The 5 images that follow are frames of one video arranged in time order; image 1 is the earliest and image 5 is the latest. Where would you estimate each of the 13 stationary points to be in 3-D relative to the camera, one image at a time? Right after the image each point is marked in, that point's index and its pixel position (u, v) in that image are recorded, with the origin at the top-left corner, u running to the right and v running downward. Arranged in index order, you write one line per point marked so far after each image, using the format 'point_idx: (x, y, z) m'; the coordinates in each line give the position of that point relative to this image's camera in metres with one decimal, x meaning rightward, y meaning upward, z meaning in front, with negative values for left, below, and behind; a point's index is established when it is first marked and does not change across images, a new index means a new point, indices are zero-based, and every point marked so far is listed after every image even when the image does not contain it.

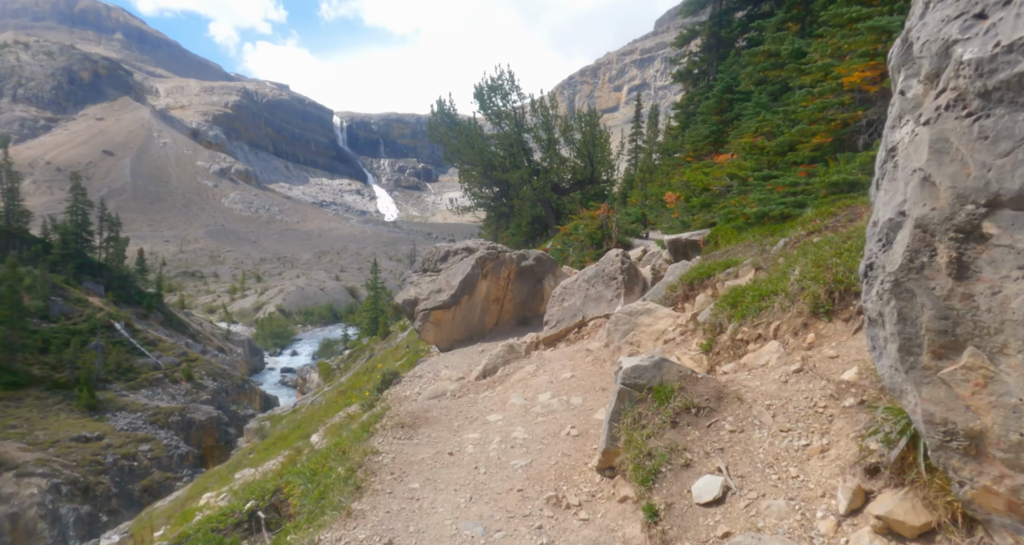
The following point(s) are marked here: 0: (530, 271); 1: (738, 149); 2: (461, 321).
0: (+0.5, +0.1, +16.5) m
1: (+5.9, +3.2, +13.9) m
2: (-1.5, -1.5, +15.9) m
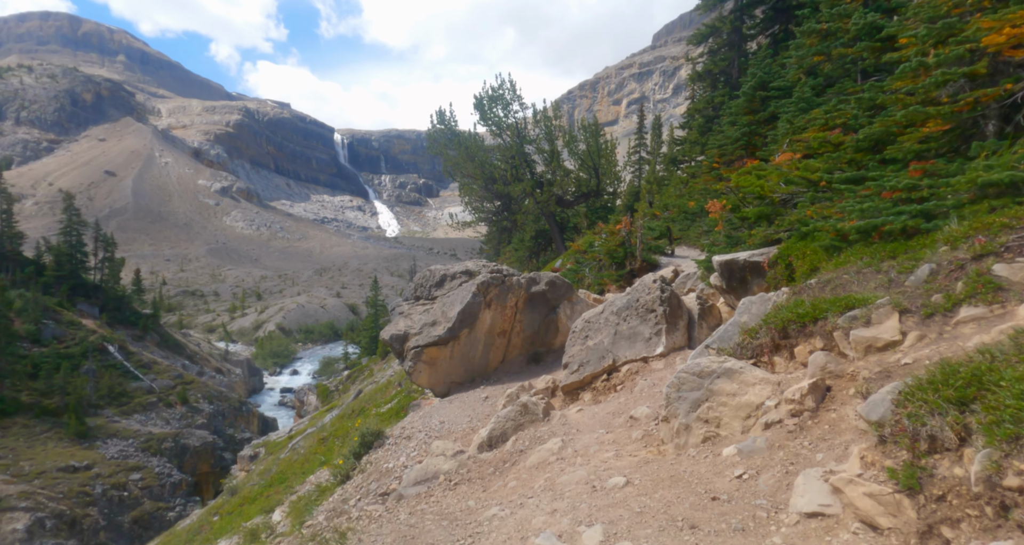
0: (+0.7, -0.6, +13.9) m
1: (+6.0, +2.7, +11.3) m
2: (-1.3, -2.2, +13.3) m
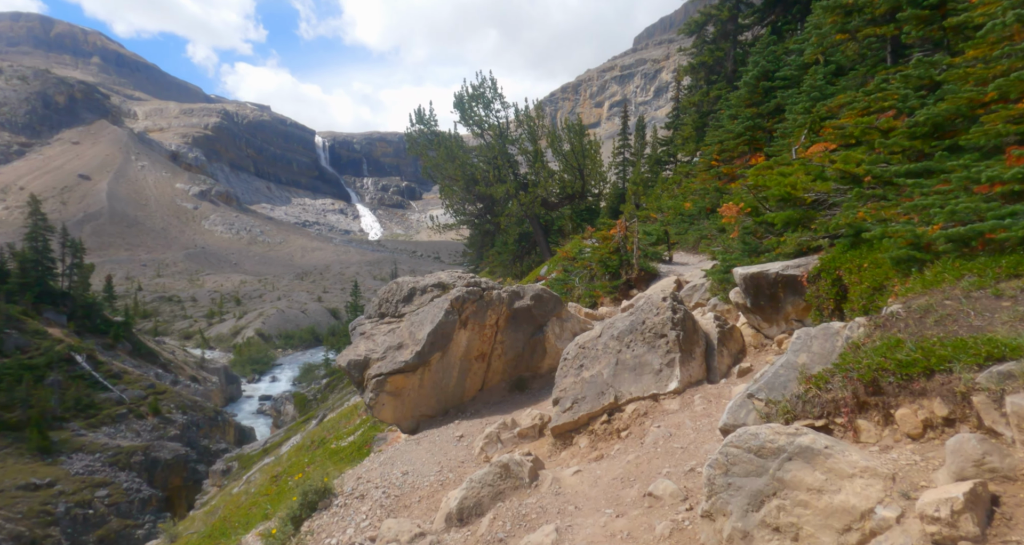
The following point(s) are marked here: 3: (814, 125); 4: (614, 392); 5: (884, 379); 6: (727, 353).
0: (+0.3, -0.9, +11.9) m
1: (+5.6, +2.4, +9.6) m
2: (-1.7, -2.5, +11.3) m
3: (+6.9, +3.4, +12.3) m
4: (+1.6, -1.8, +8.2) m
5: (+3.0, -0.8, +4.2) m
6: (+3.3, -1.3, +8.3) m
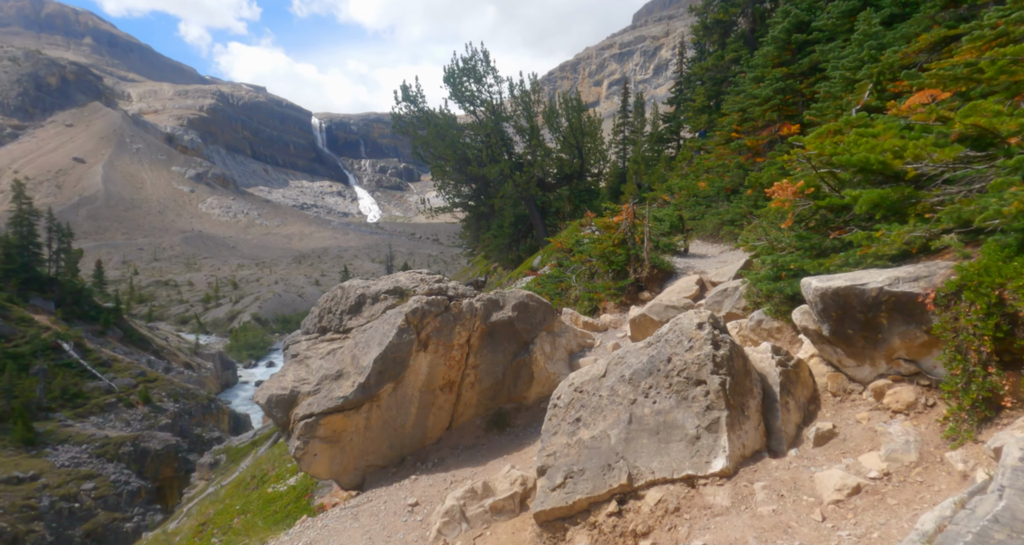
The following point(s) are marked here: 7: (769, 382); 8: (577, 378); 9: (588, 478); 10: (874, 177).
0: (-0.1, -1.0, +9.2) m
1: (+5.2, +2.3, +6.7) m
2: (-2.1, -2.5, +8.5) m
3: (+6.5, +3.4, +9.4) m
4: (+1.2, -2.0, +5.5) m
5: (+2.6, -1.1, +1.5) m
6: (+2.9, -1.4, +5.6) m
7: (+2.8, -1.2, +5.7) m
8: (+0.8, -1.3, +6.7) m
9: (+0.8, -2.2, +5.6) m
10: (+4.3, +1.1, +6.3) m
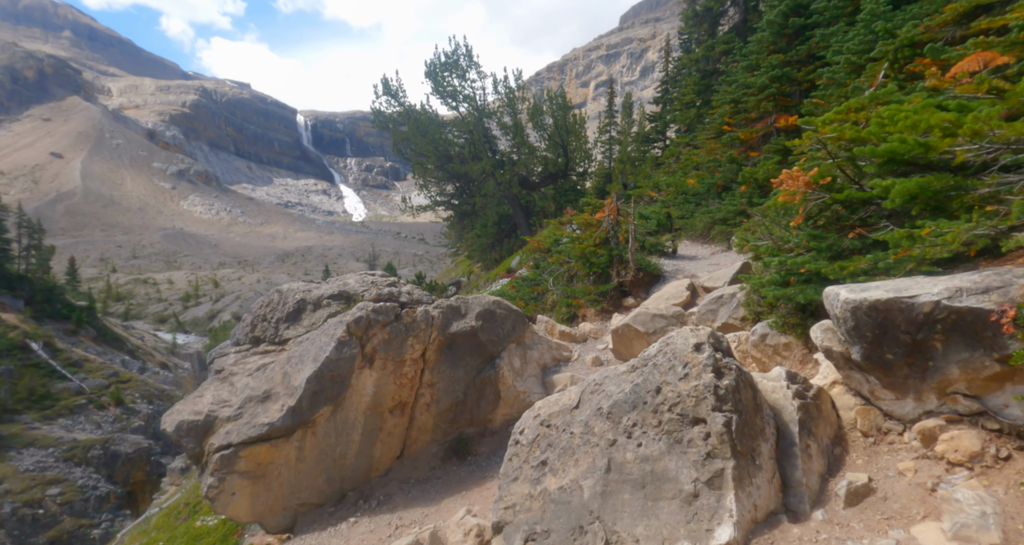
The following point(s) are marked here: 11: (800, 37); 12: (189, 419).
0: (-0.6, -1.0, +7.9) m
1: (+4.7, +2.3, +5.5) m
2: (-2.6, -2.6, +7.2) m
3: (+6.0, +3.3, +8.2) m
4: (+0.7, -2.0, +4.2) m
5: (+2.2, -1.2, +0.2) m
6: (+2.5, -1.5, +4.4) m
7: (+2.3, -1.2, +4.5) m
8: (+0.3, -1.3, +5.4) m
9: (+0.3, -2.2, +4.4) m
10: (+3.8, +1.0, +5.1) m
11: (+7.3, +5.9, +13.4) m
12: (-4.4, -1.9, +7.4) m
